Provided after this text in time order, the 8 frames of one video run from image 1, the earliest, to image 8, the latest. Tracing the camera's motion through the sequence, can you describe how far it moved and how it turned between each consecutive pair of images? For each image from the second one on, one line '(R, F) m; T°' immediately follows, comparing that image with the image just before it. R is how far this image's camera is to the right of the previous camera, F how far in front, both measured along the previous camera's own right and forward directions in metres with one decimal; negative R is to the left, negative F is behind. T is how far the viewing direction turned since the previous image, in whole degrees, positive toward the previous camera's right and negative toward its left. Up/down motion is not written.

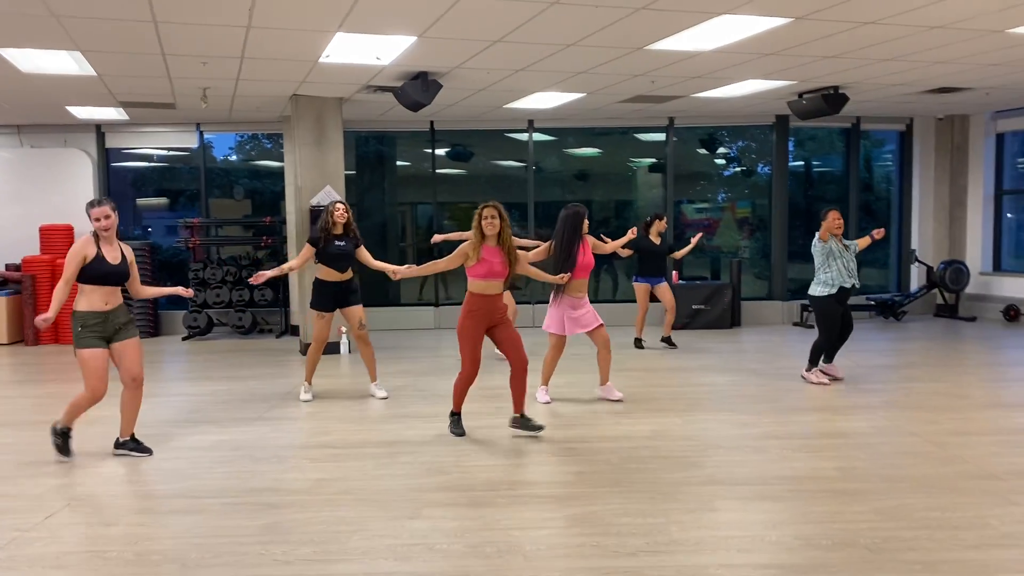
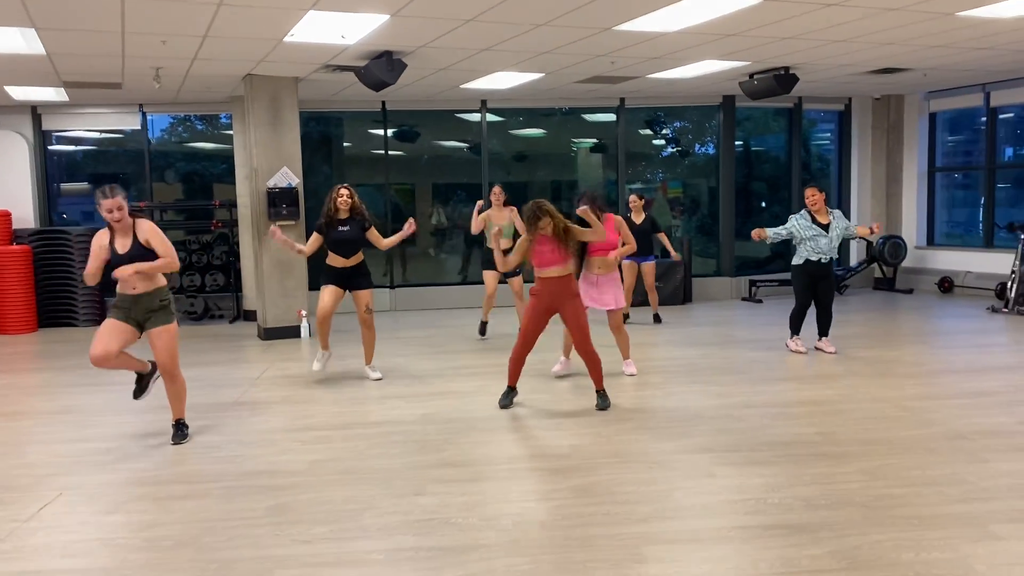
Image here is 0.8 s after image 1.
(-0.3, 0.0) m; +5°
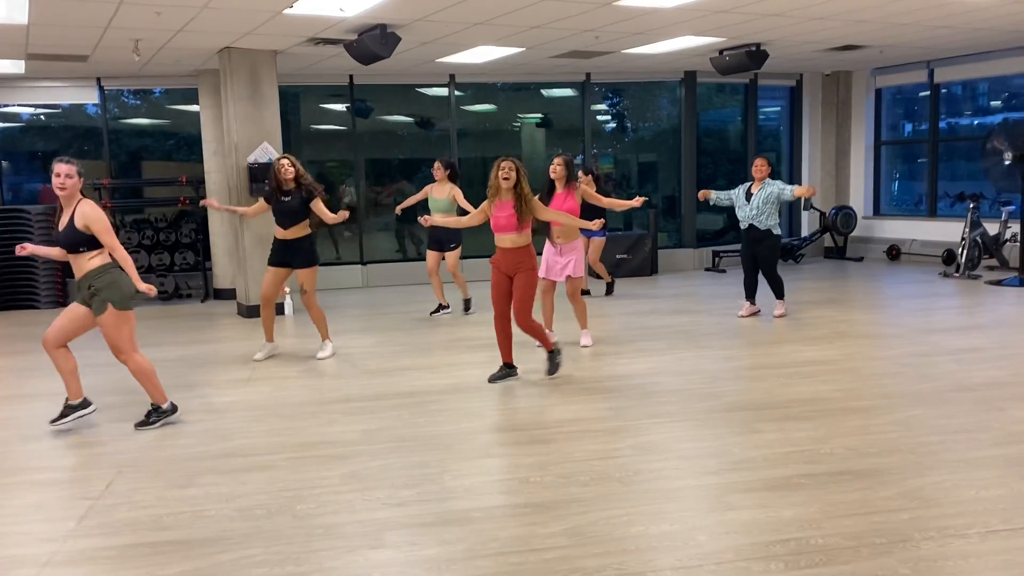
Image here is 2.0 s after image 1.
(-0.6, -0.1) m; +5°
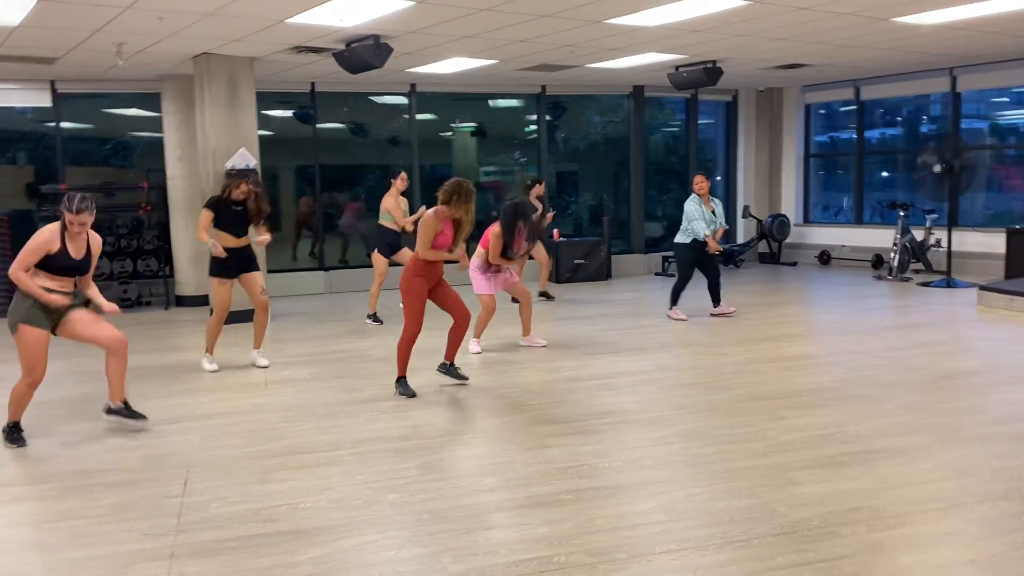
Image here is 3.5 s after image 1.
(-0.7, -0.2) m; +7°
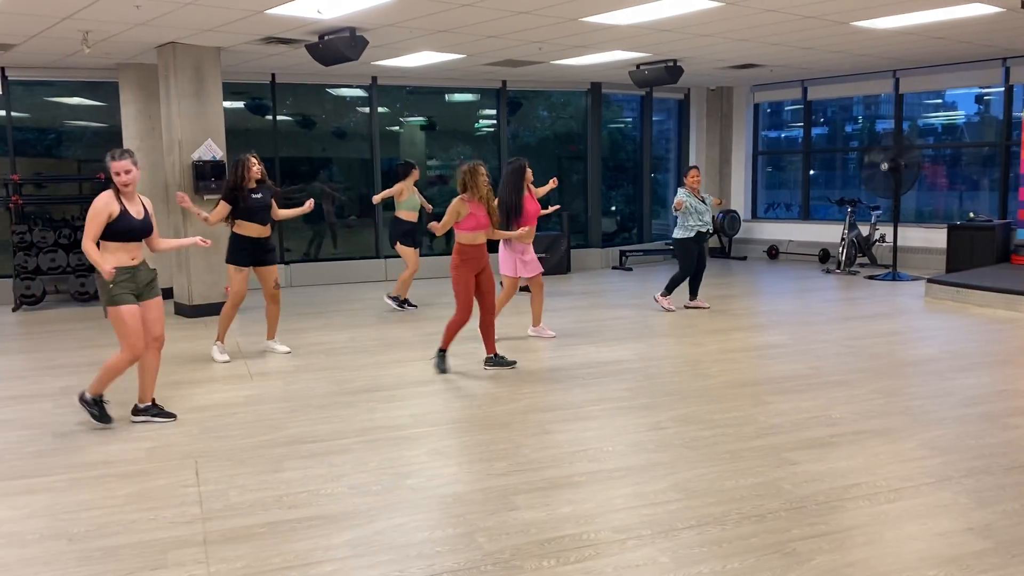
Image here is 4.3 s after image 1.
(-0.3, -0.1) m; +4°
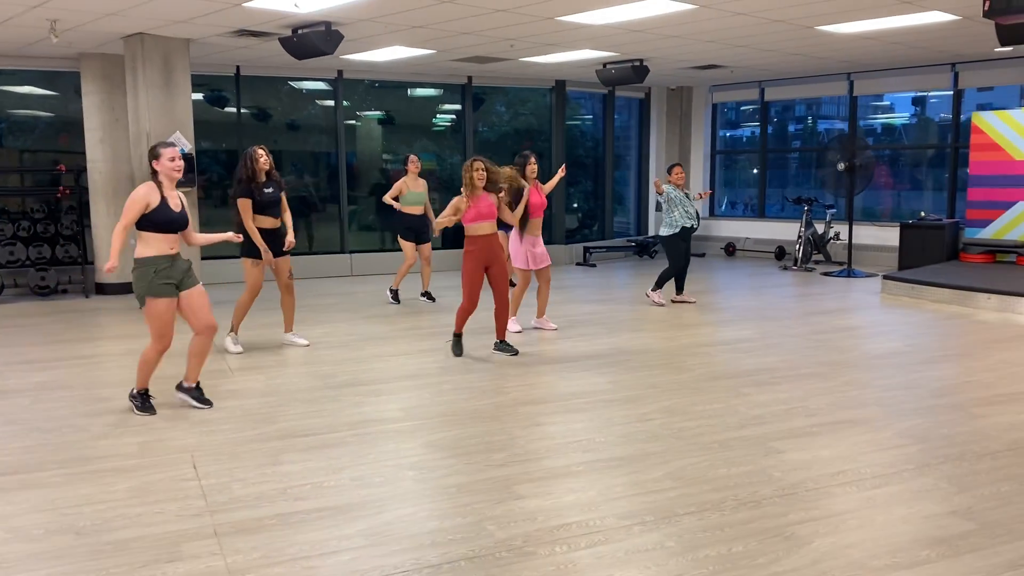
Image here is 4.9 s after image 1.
(-0.2, -0.1) m; +3°
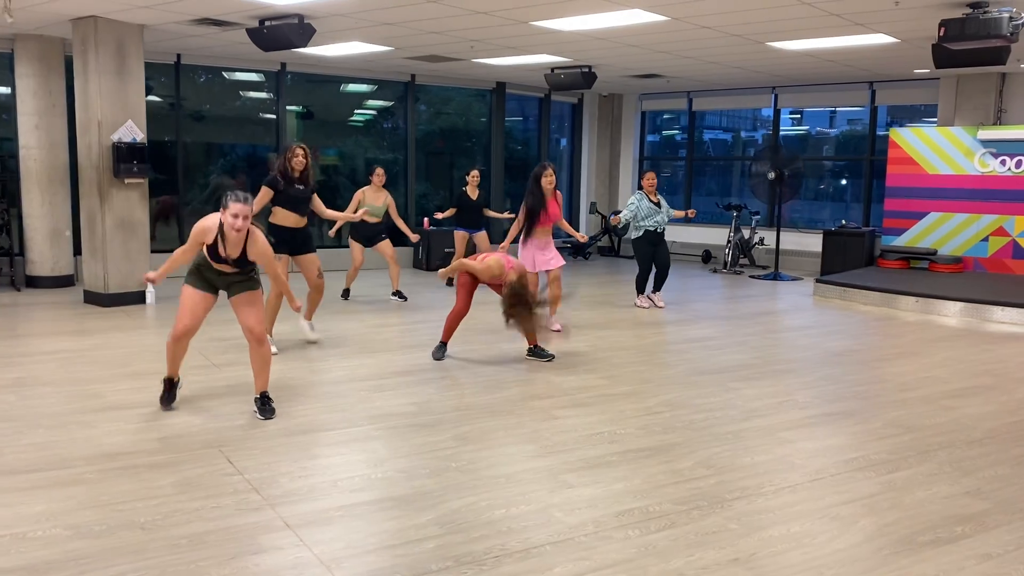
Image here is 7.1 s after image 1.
(-0.6, -0.1) m; +7°
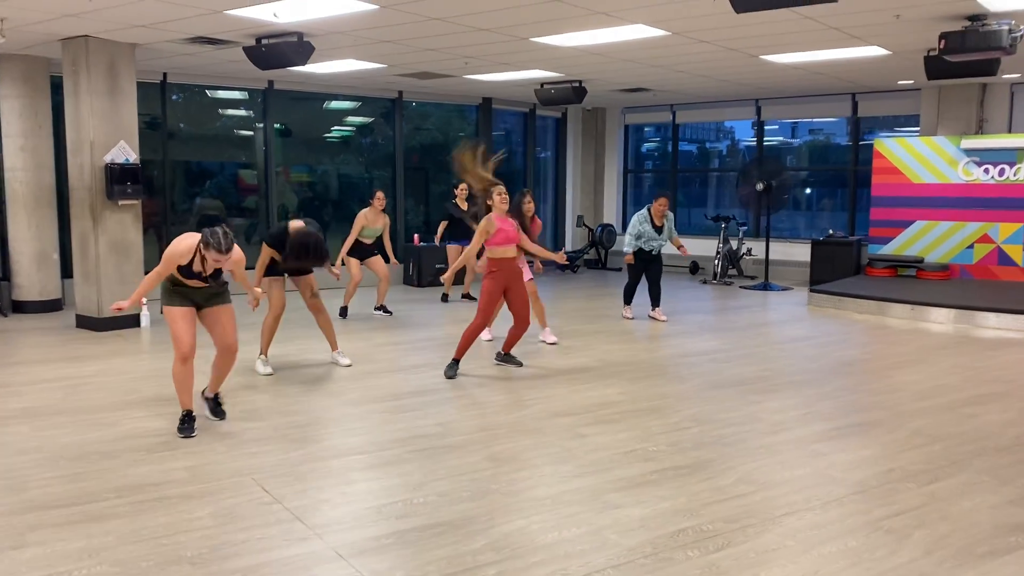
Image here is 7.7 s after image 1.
(-0.3, 0.0) m; +2°
